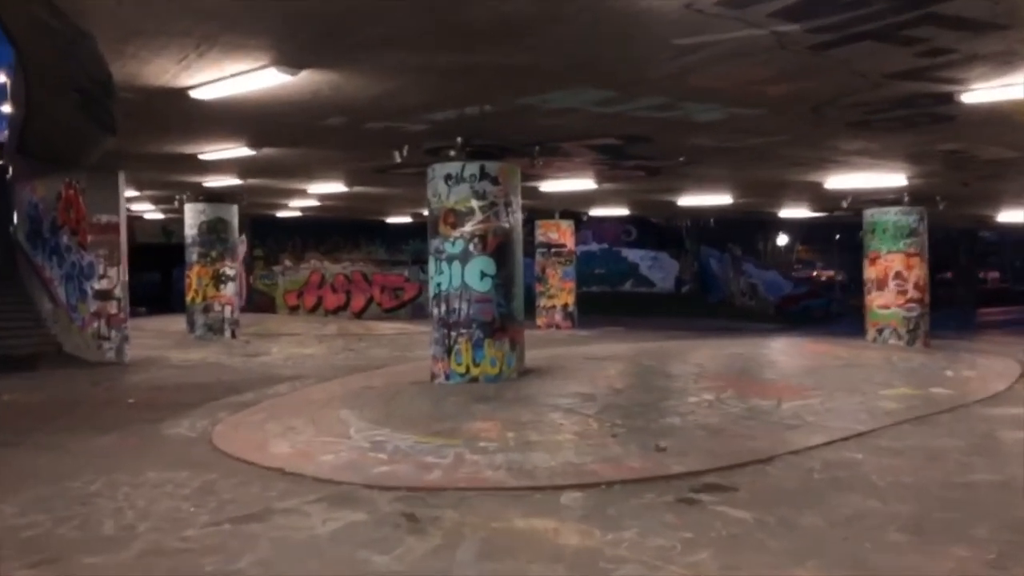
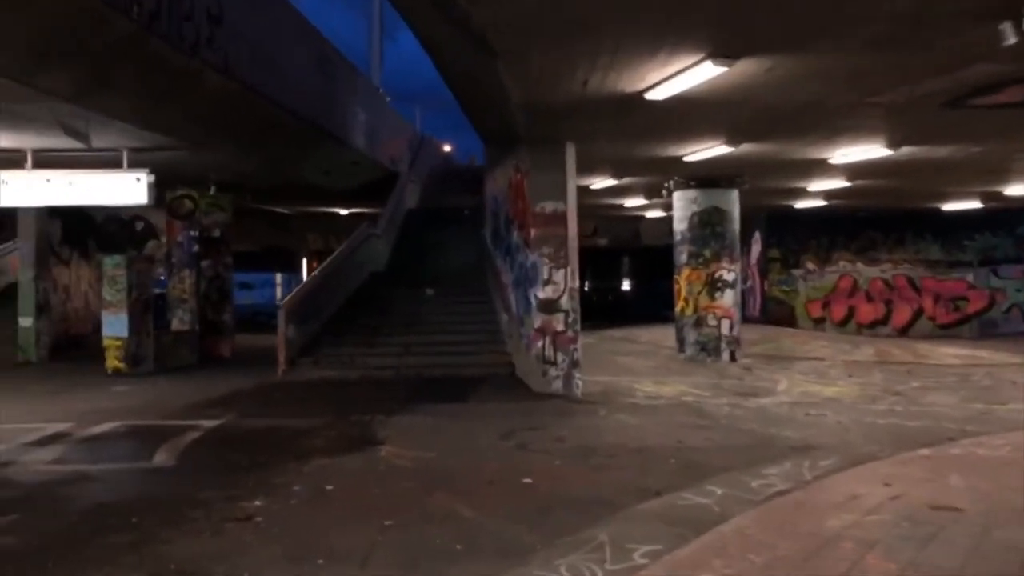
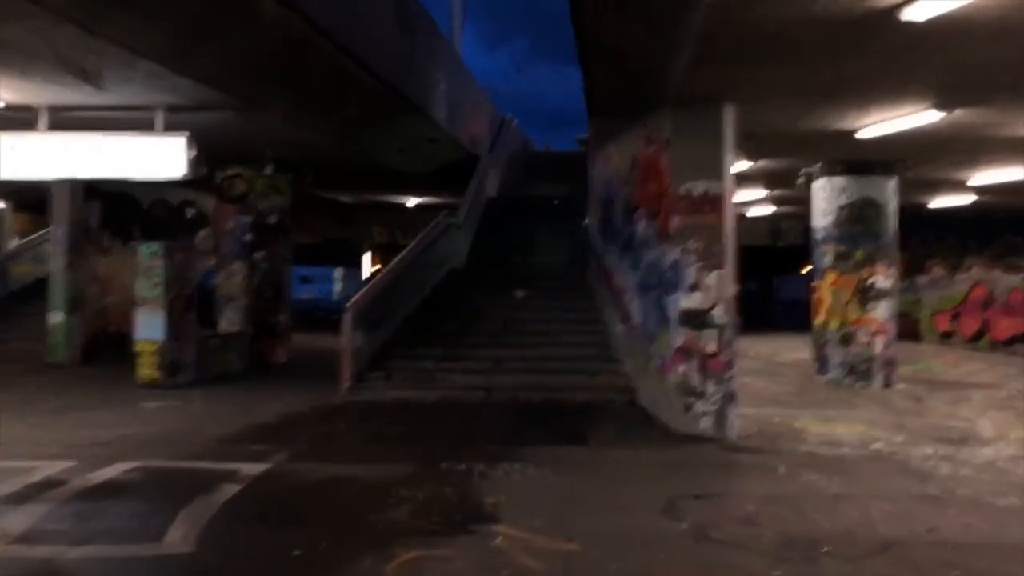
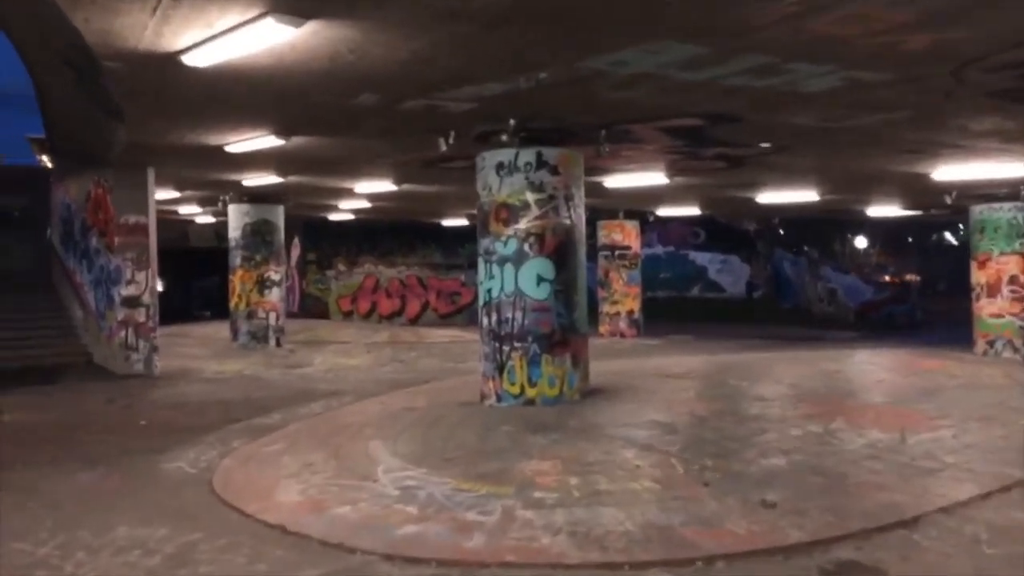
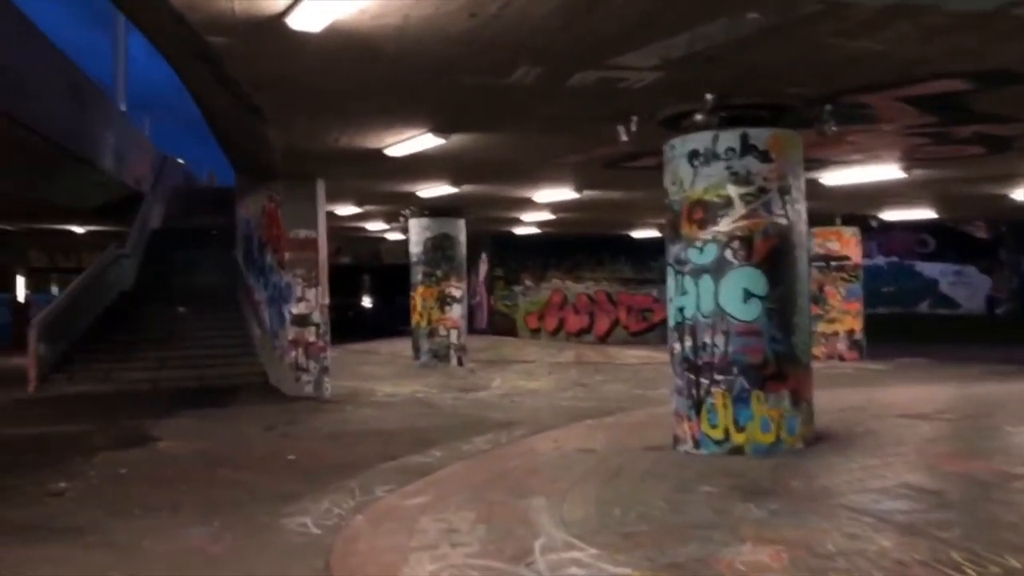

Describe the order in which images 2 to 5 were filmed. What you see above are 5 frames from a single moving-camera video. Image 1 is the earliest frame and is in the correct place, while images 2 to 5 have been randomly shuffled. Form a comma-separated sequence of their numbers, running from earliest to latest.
4, 5, 2, 3
